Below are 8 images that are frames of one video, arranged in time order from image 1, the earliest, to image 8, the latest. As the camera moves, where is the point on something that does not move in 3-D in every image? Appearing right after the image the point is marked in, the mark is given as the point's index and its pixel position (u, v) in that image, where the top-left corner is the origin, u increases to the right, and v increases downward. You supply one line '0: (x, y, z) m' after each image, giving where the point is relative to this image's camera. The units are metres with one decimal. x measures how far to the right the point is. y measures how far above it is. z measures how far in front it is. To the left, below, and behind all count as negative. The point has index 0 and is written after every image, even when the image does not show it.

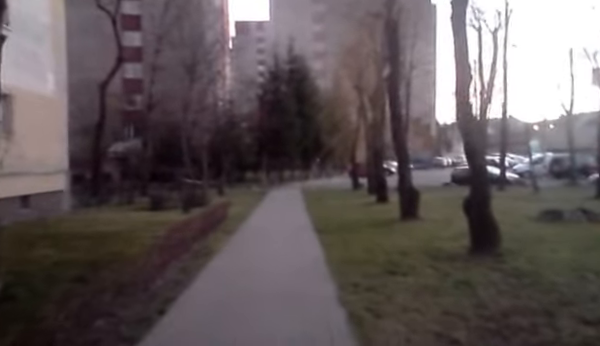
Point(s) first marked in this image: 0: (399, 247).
0: (+3.4, -2.5, +19.9) m
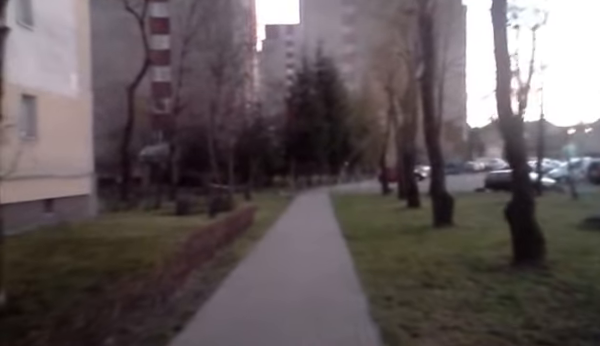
0: (+4.3, -2.7, +18.7) m
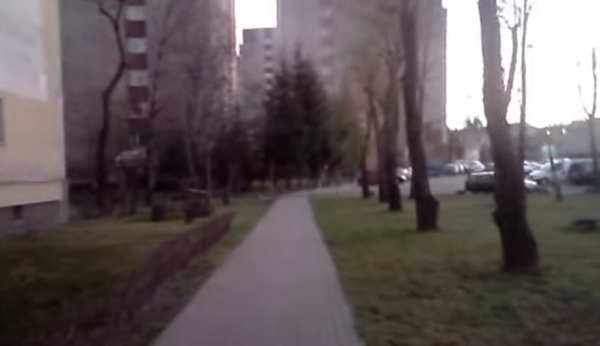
0: (+3.7, -2.7, +17.9) m
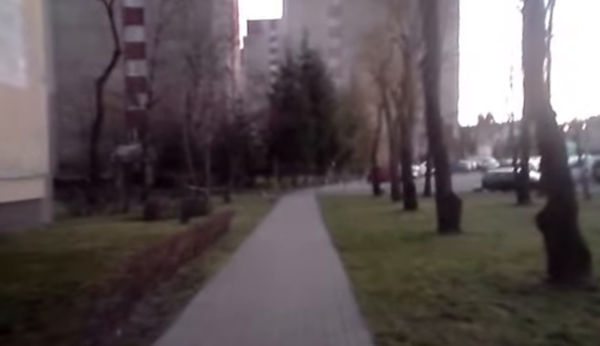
0: (+3.8, -2.6, +15.3) m
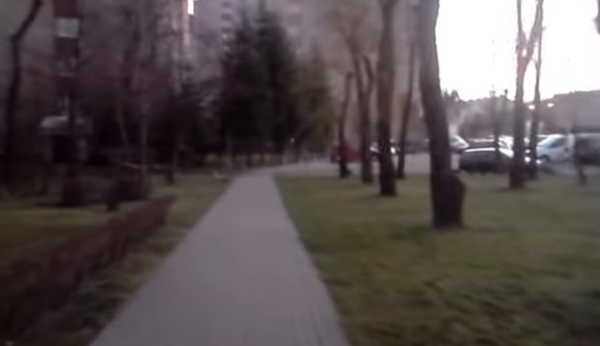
0: (+3.1, -2.2, +10.7) m
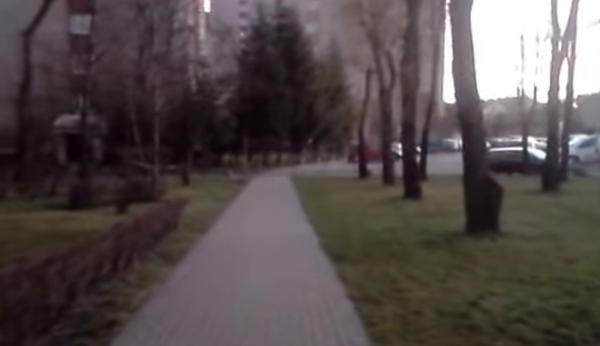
0: (+3.5, -2.2, +9.3) m
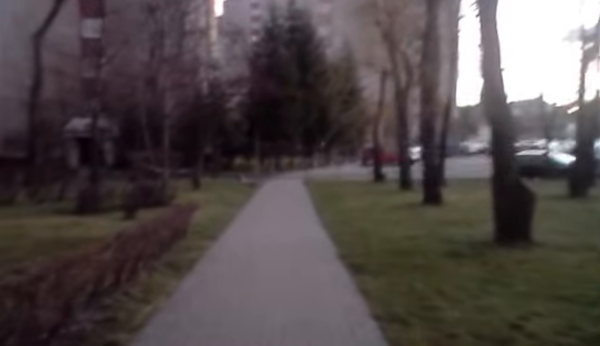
0: (+3.8, -2.3, +8.3) m
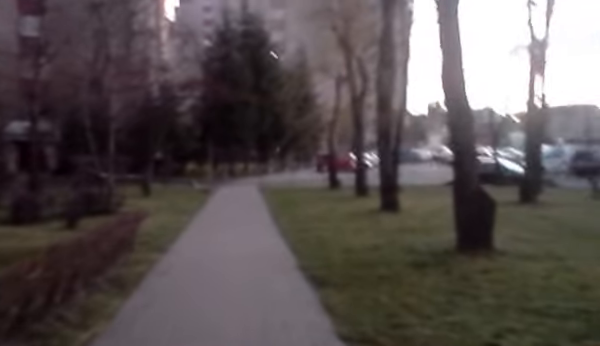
0: (+3.3, -2.4, +7.7) m
